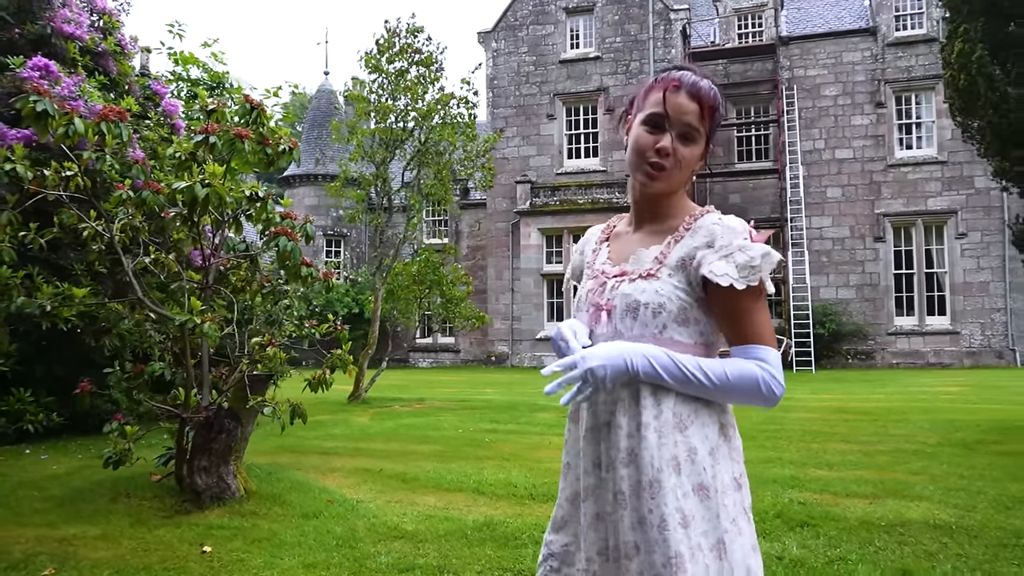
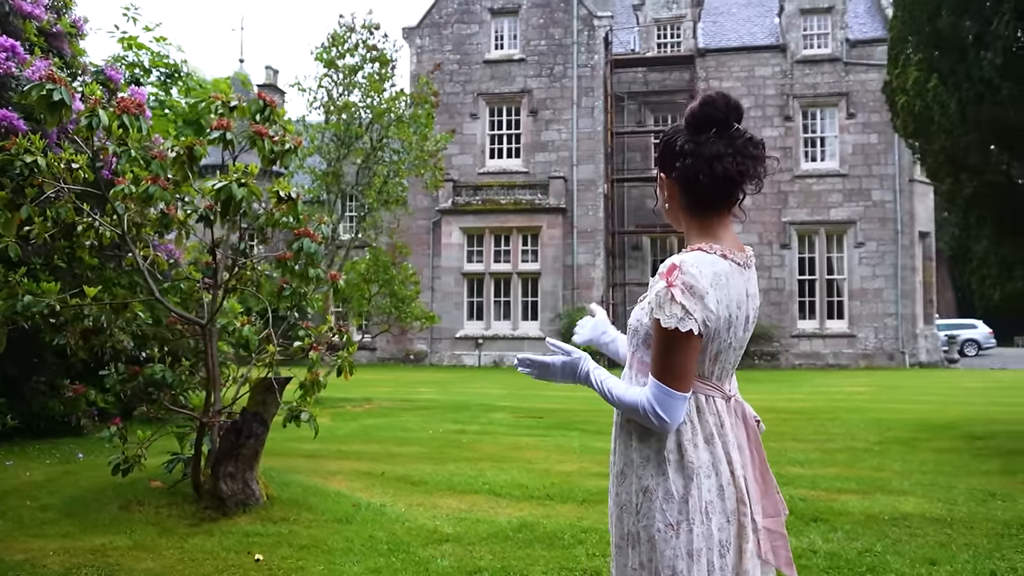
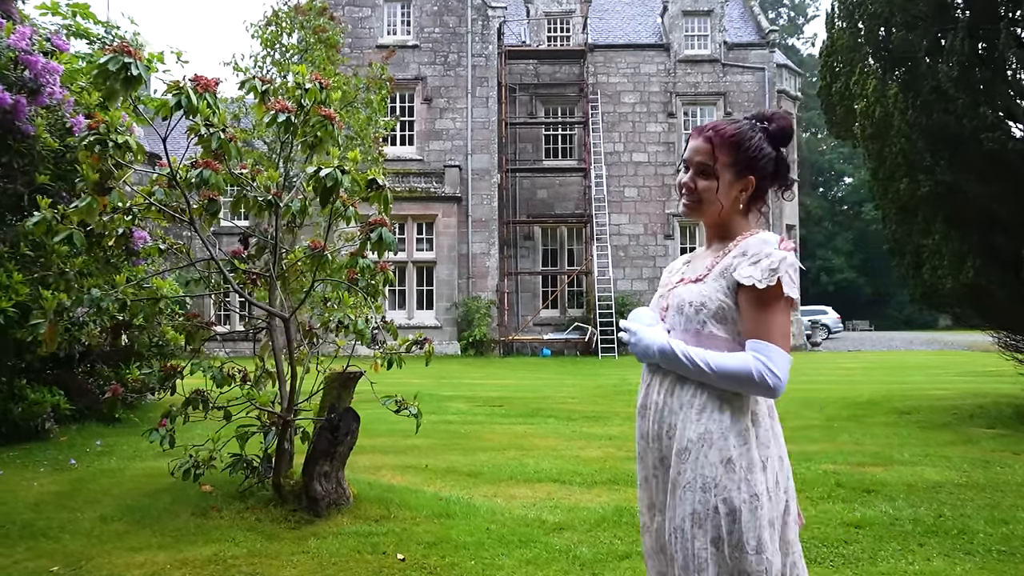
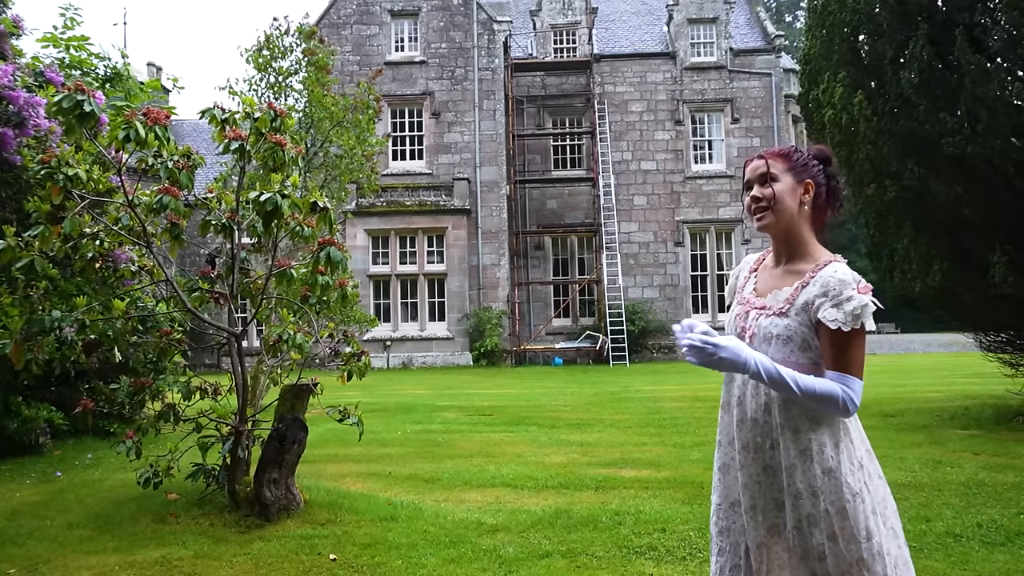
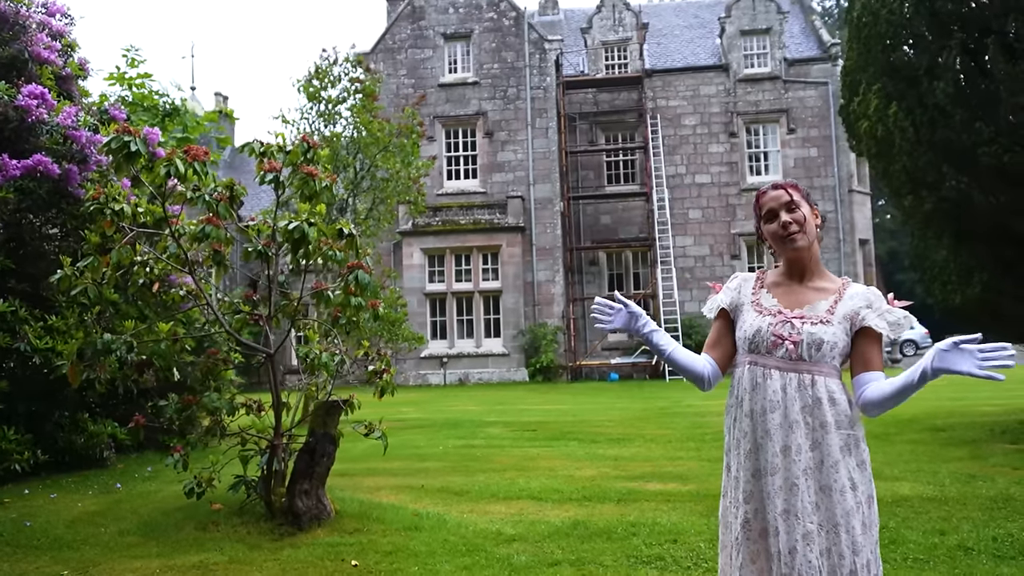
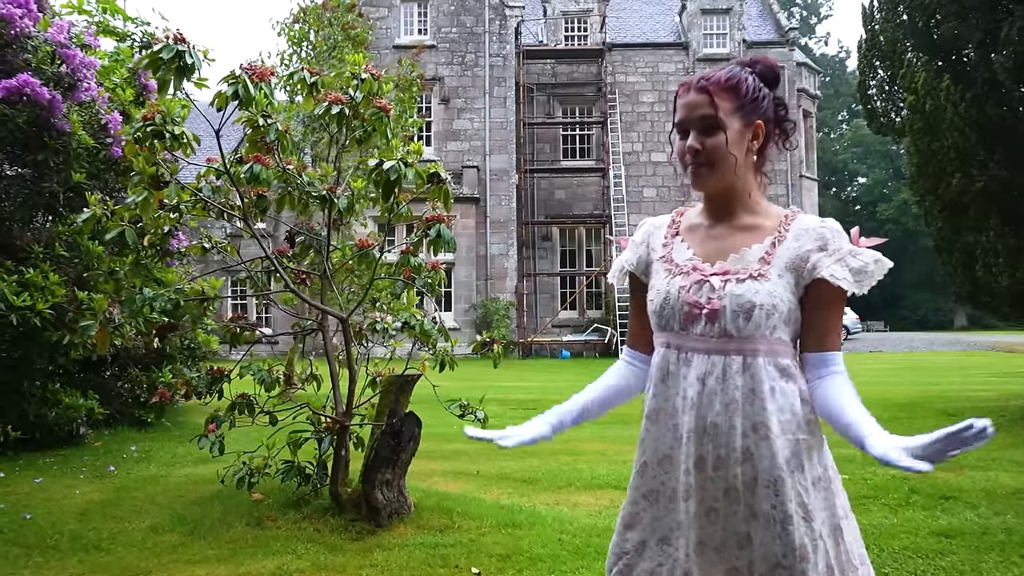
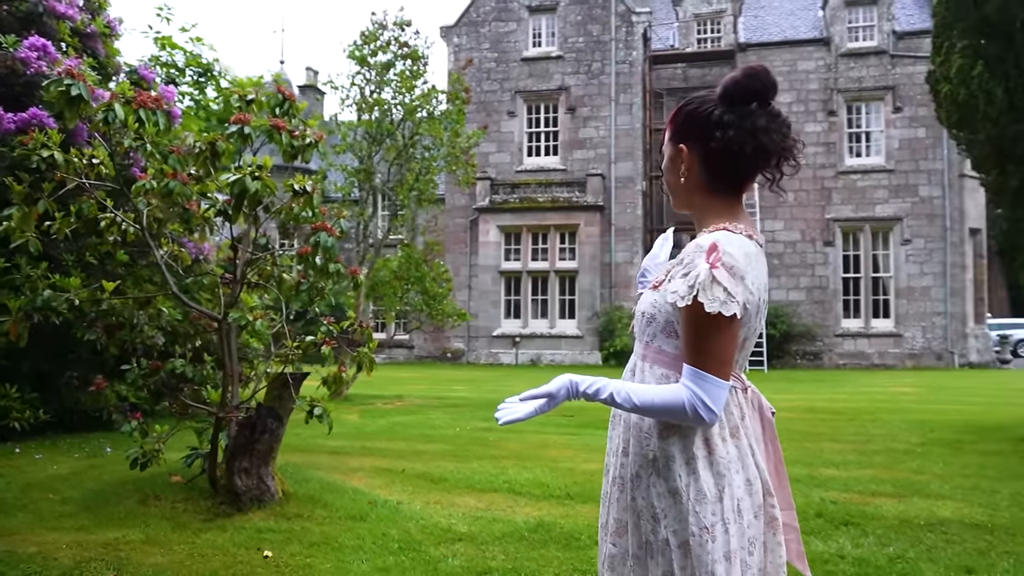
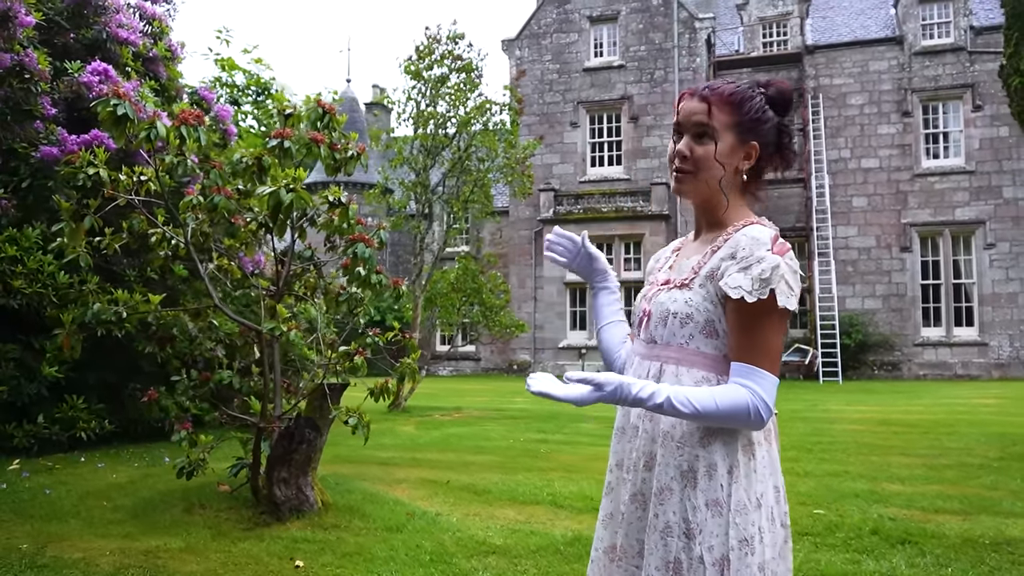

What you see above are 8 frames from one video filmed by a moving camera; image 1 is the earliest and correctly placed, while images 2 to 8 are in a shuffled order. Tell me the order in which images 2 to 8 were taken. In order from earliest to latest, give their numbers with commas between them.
8, 7, 2, 5, 4, 3, 6
